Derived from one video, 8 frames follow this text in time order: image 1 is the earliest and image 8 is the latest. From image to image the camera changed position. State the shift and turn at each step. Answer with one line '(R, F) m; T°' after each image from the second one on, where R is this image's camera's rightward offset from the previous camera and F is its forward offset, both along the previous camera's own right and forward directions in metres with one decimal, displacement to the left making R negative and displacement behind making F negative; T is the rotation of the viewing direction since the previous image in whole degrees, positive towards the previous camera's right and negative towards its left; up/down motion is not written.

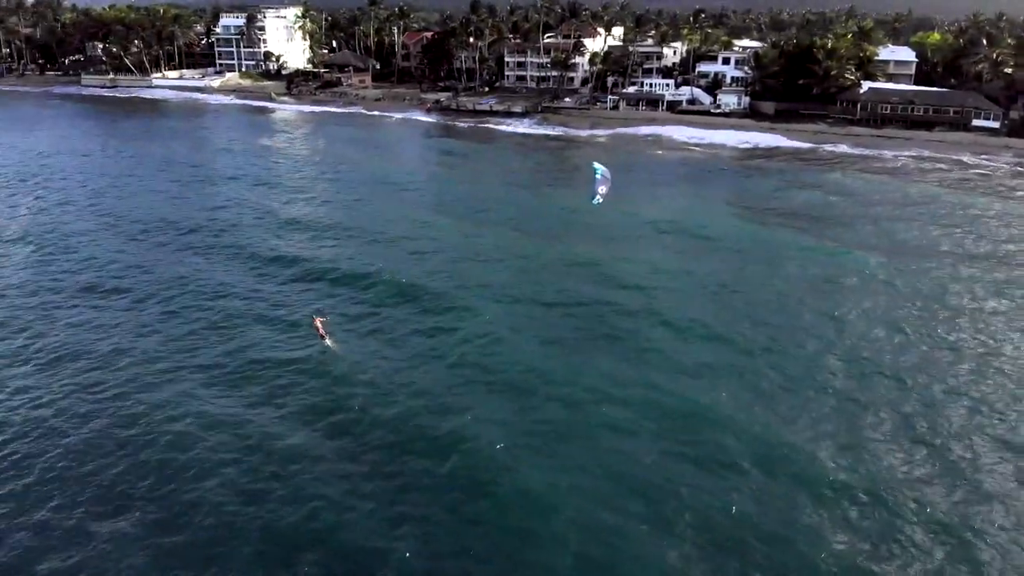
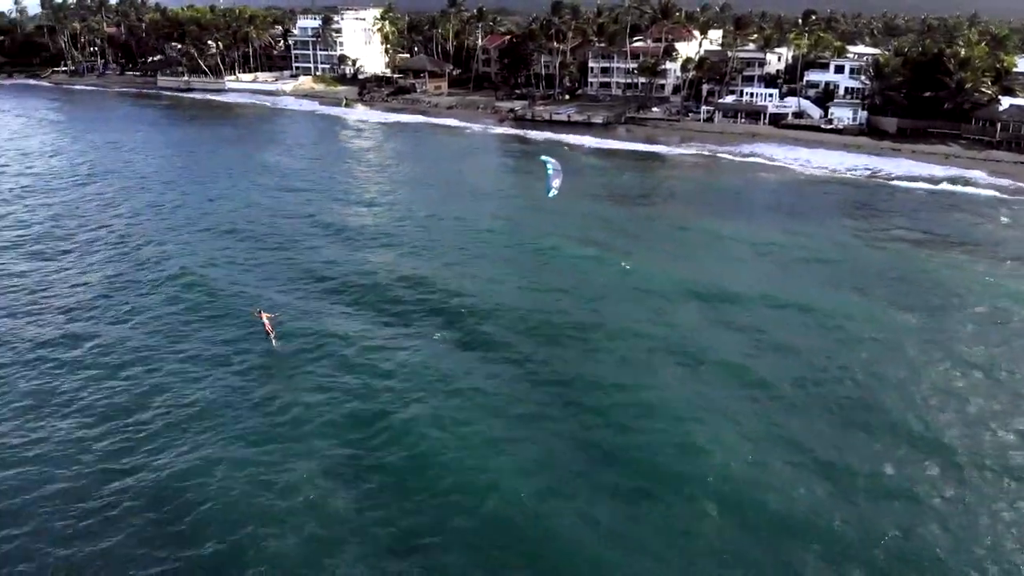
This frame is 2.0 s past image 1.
(-0.4, +6.3) m; -5°
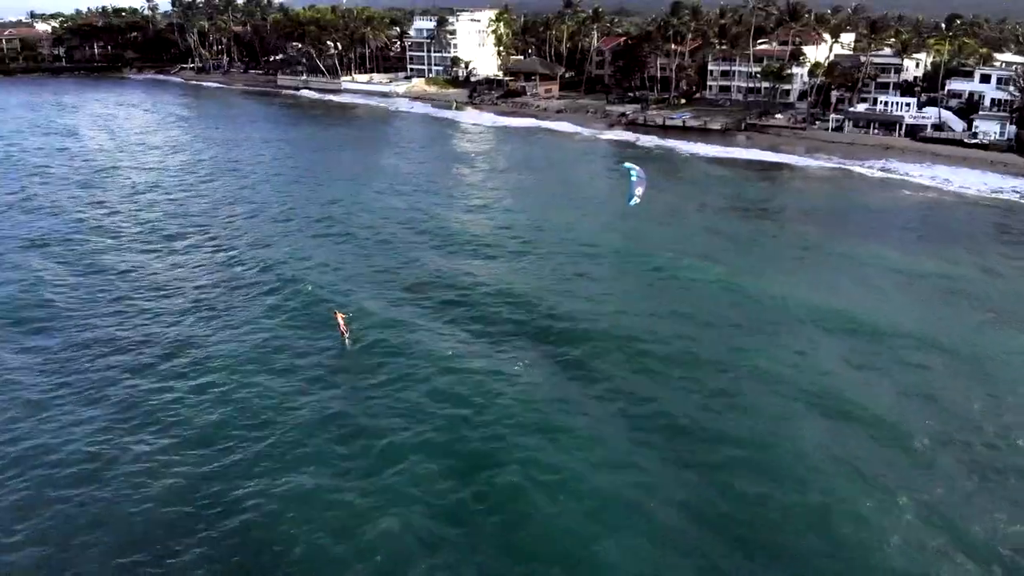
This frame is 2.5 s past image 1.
(-0.1, +2.0) m; -7°
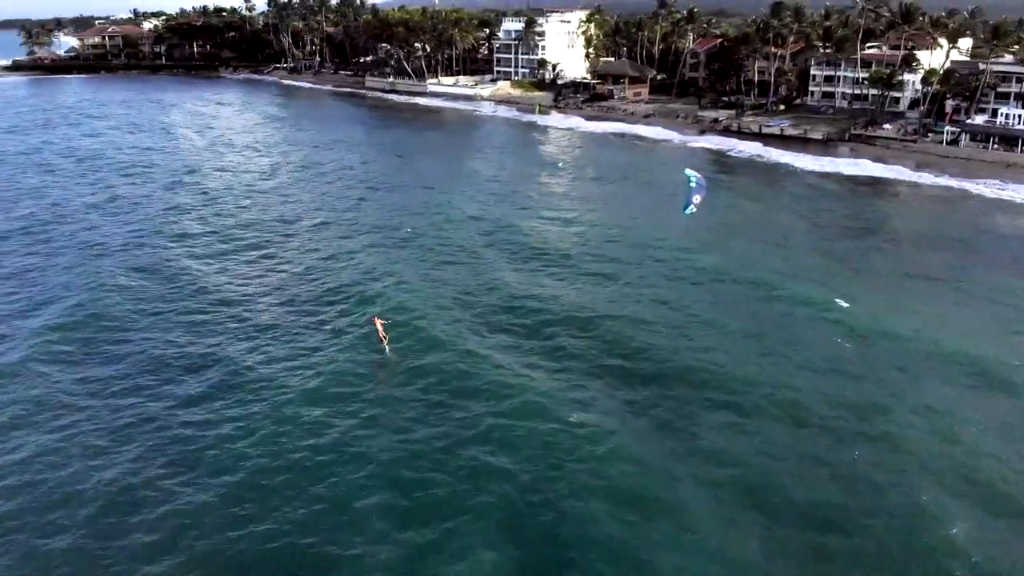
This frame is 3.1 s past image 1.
(+0.4, +3.0) m; -5°
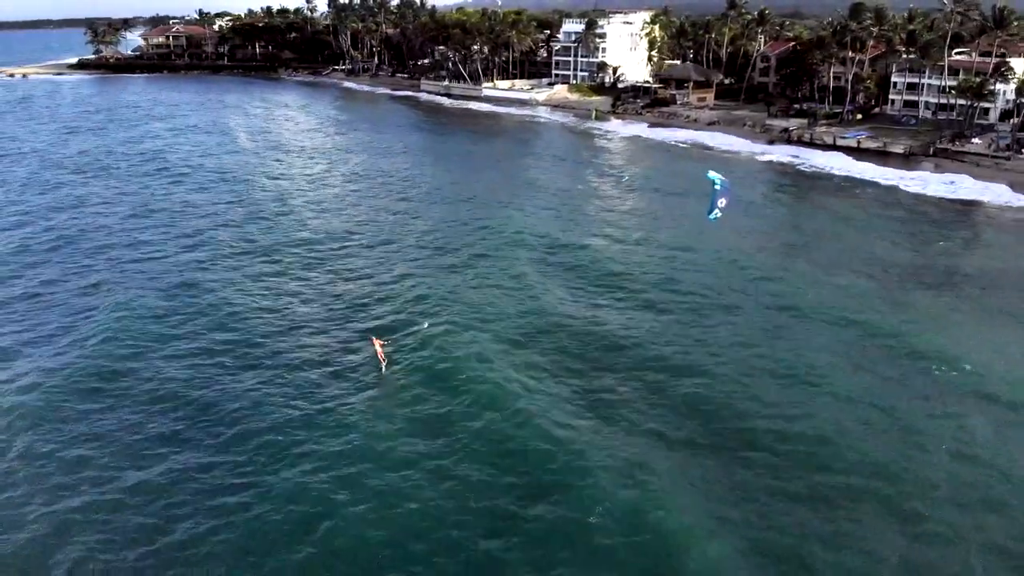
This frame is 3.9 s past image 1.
(+0.5, +4.1) m; -4°
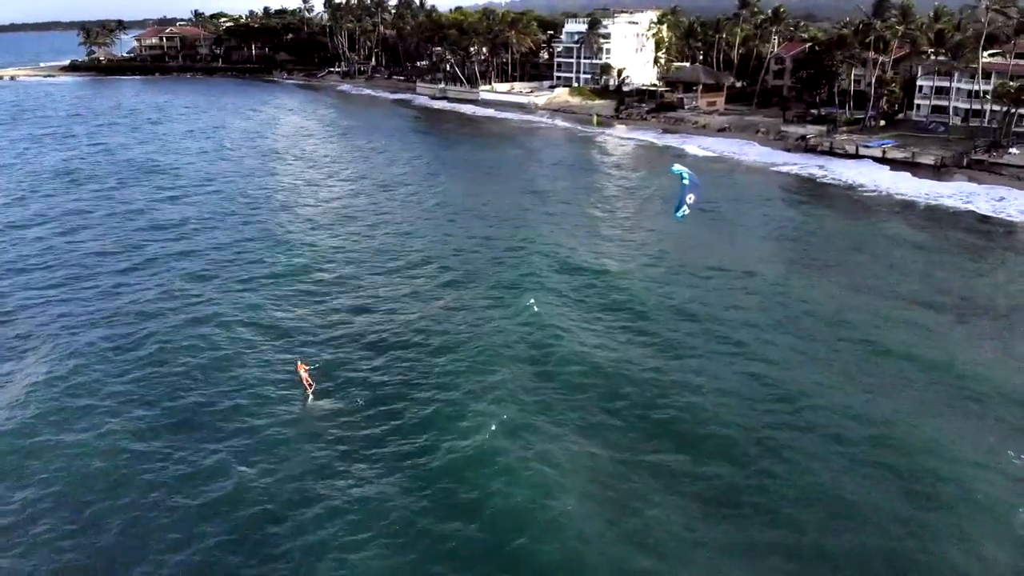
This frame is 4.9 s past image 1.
(+0.9, +6.1) m; 0°
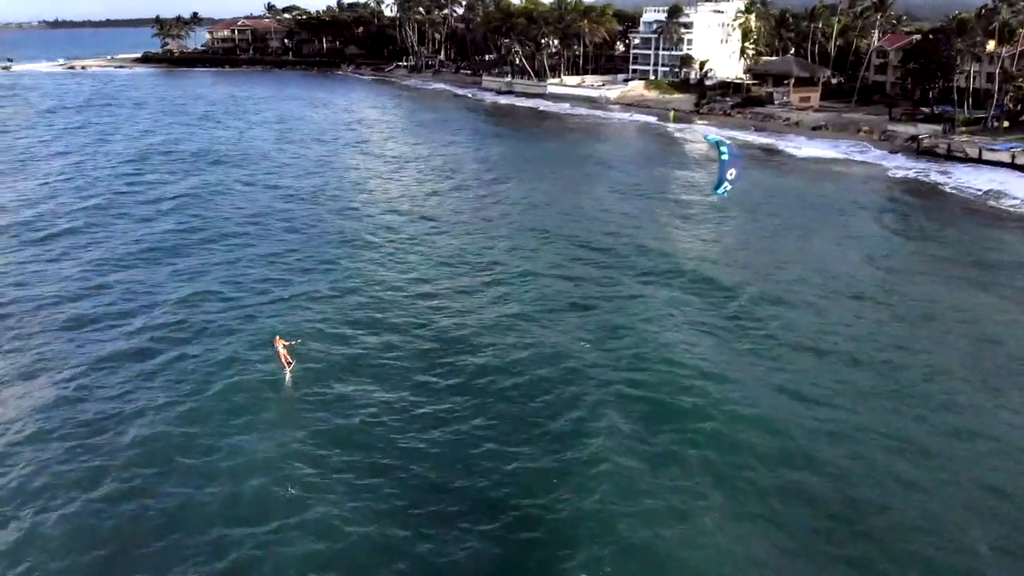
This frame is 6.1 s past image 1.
(+0.4, +7.3) m; -4°
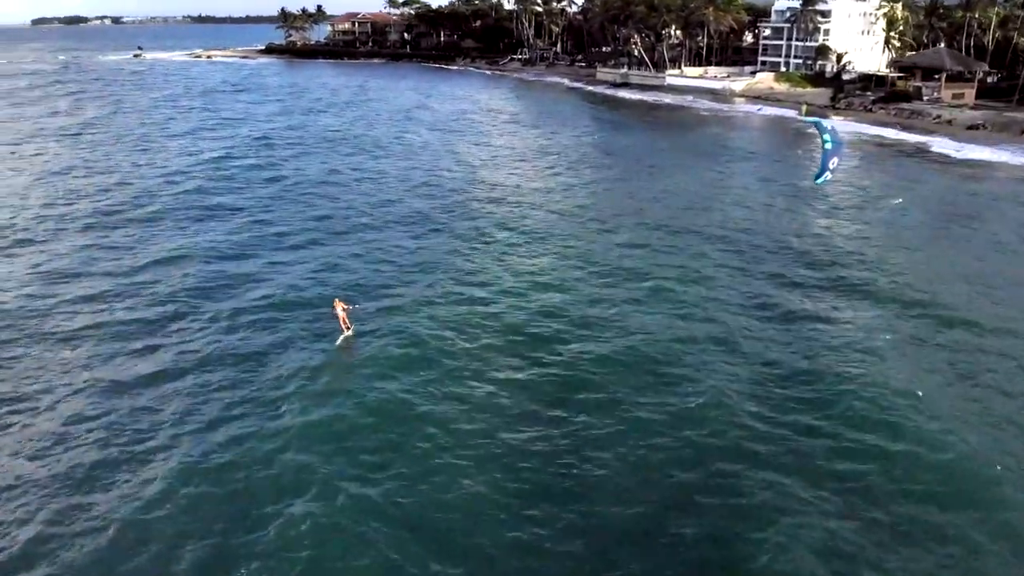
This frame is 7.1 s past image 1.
(+0.1, +4.7) m; -7°
